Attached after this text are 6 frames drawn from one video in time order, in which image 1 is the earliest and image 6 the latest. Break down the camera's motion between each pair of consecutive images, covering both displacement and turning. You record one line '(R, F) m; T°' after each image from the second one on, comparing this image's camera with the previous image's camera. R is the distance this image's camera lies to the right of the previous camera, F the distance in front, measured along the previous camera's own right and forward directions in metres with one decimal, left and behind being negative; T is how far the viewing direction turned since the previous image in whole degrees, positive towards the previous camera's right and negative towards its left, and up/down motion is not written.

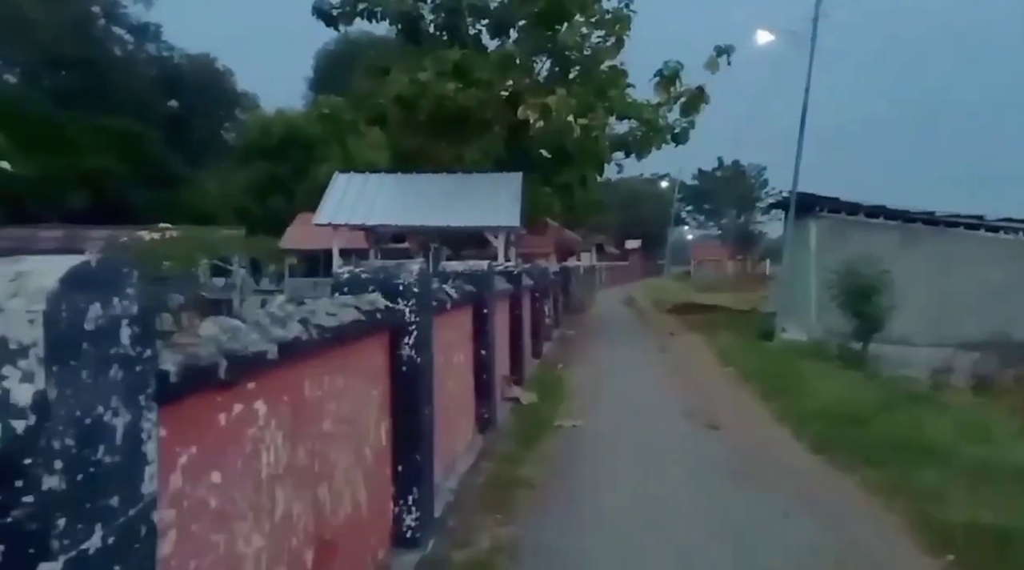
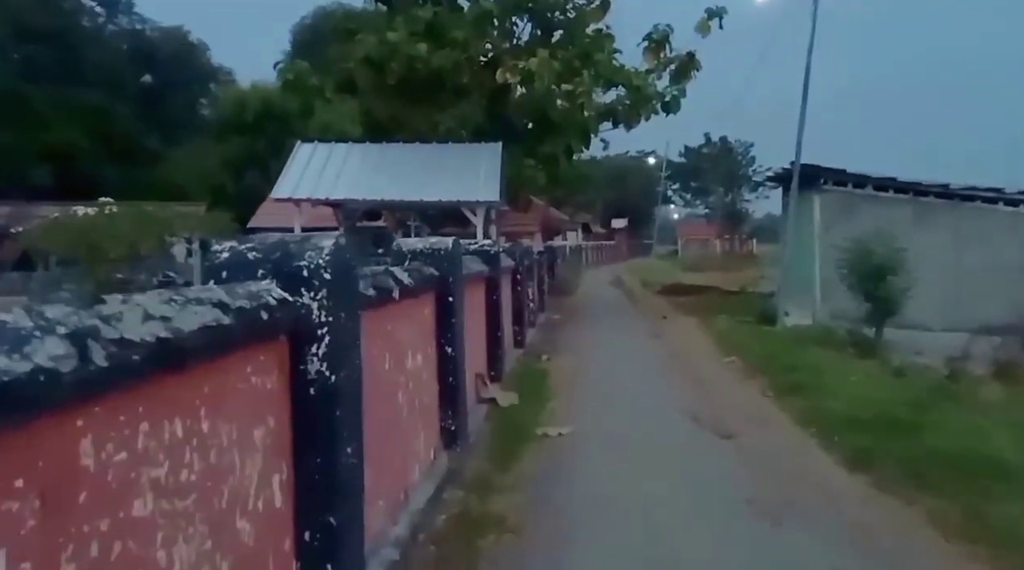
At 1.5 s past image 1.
(+0.1, +1.9) m; +1°
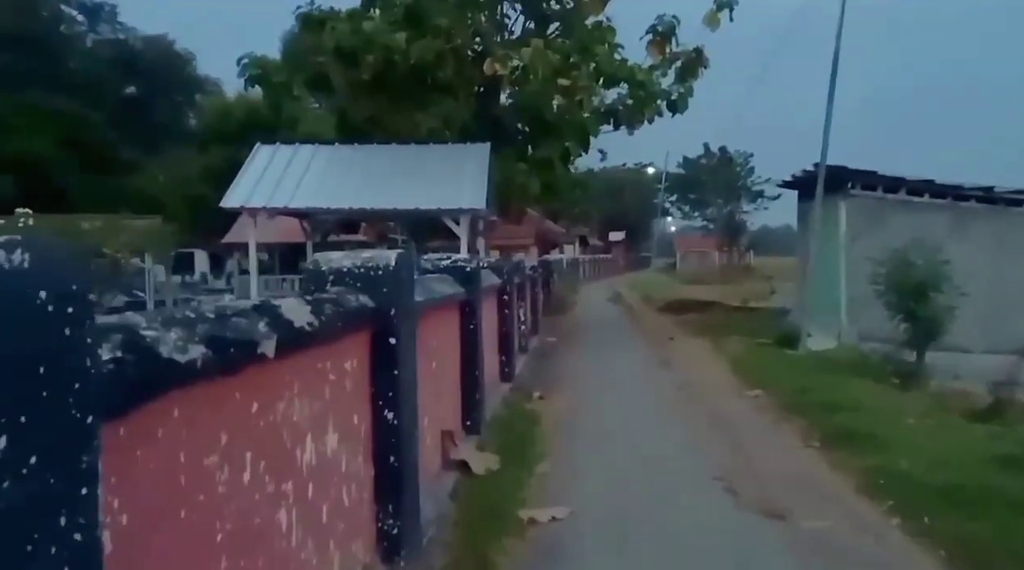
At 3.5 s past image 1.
(+0.2, +2.5) m; 0°
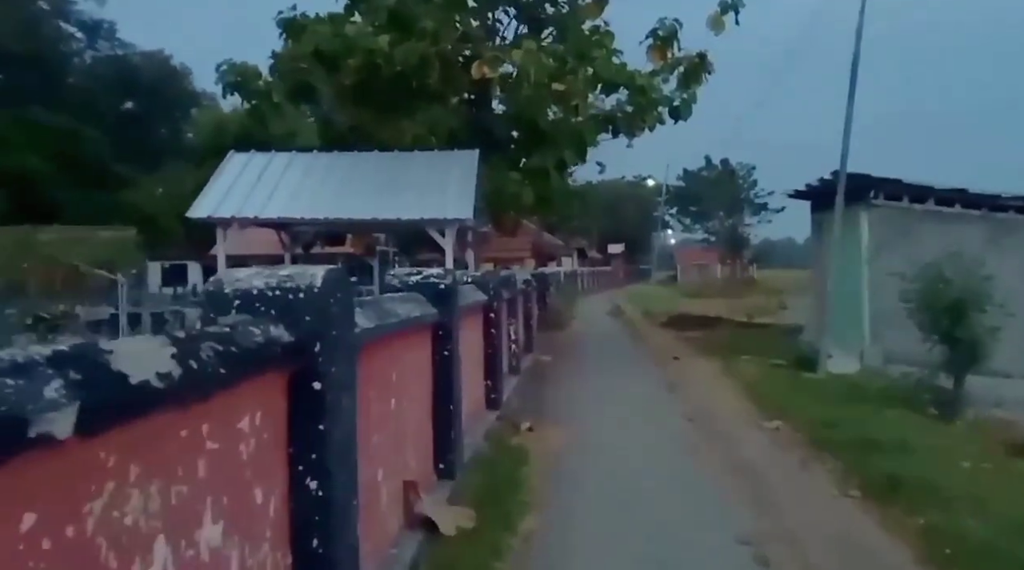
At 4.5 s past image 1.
(+0.2, +1.5) m; 0°
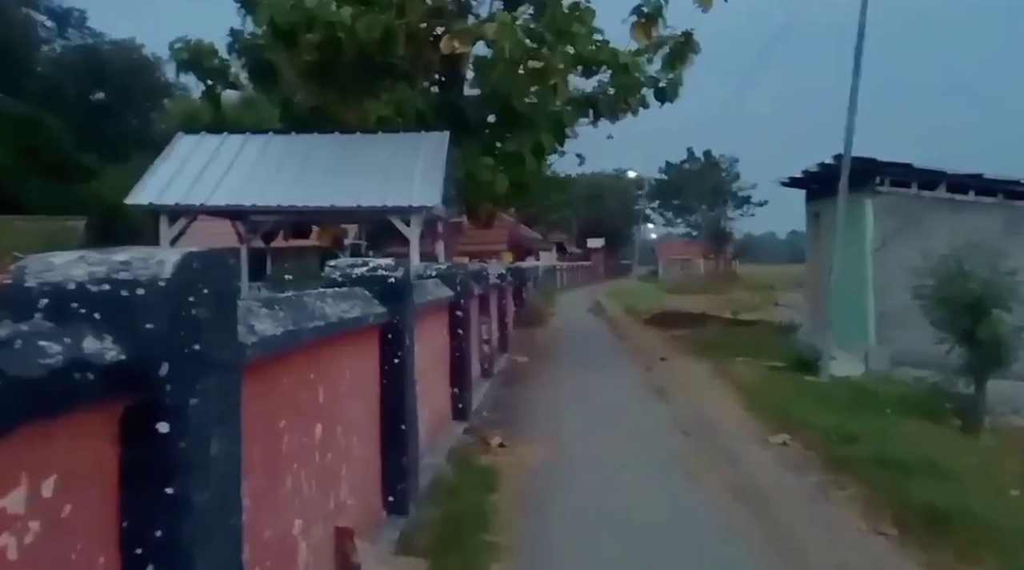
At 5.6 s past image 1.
(+0.1, +1.4) m; +1°
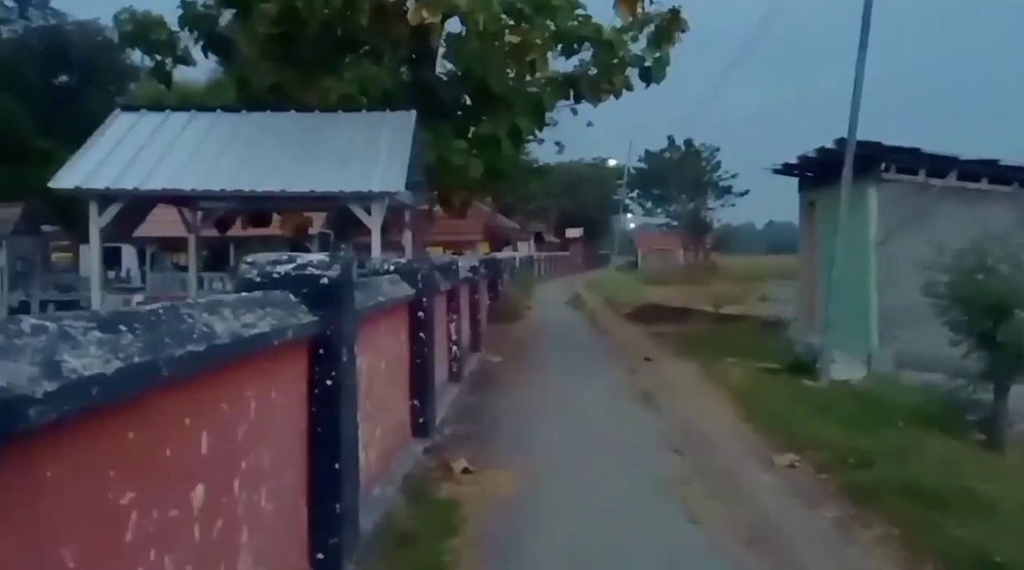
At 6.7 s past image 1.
(+0.1, +1.3) m; +1°
